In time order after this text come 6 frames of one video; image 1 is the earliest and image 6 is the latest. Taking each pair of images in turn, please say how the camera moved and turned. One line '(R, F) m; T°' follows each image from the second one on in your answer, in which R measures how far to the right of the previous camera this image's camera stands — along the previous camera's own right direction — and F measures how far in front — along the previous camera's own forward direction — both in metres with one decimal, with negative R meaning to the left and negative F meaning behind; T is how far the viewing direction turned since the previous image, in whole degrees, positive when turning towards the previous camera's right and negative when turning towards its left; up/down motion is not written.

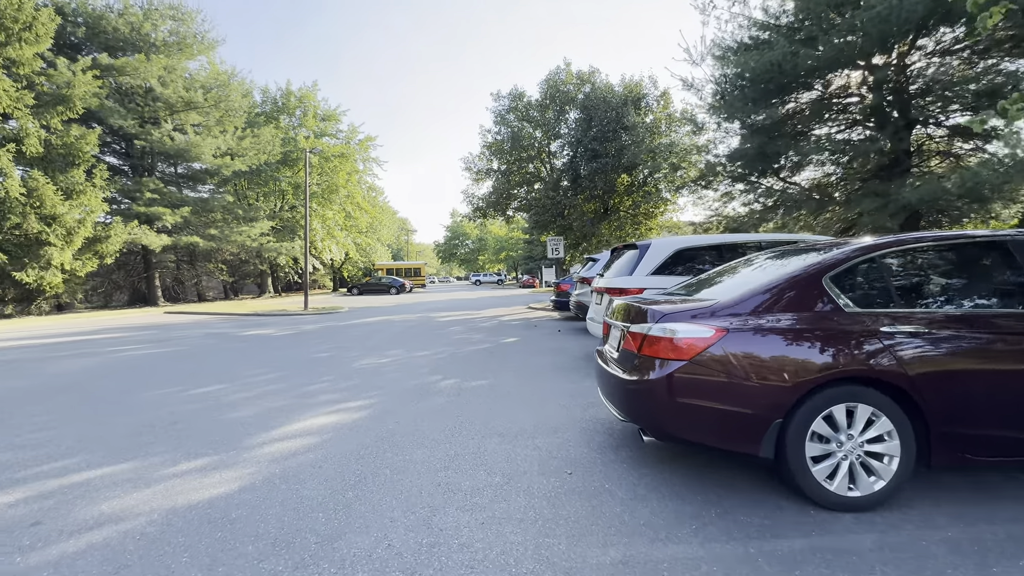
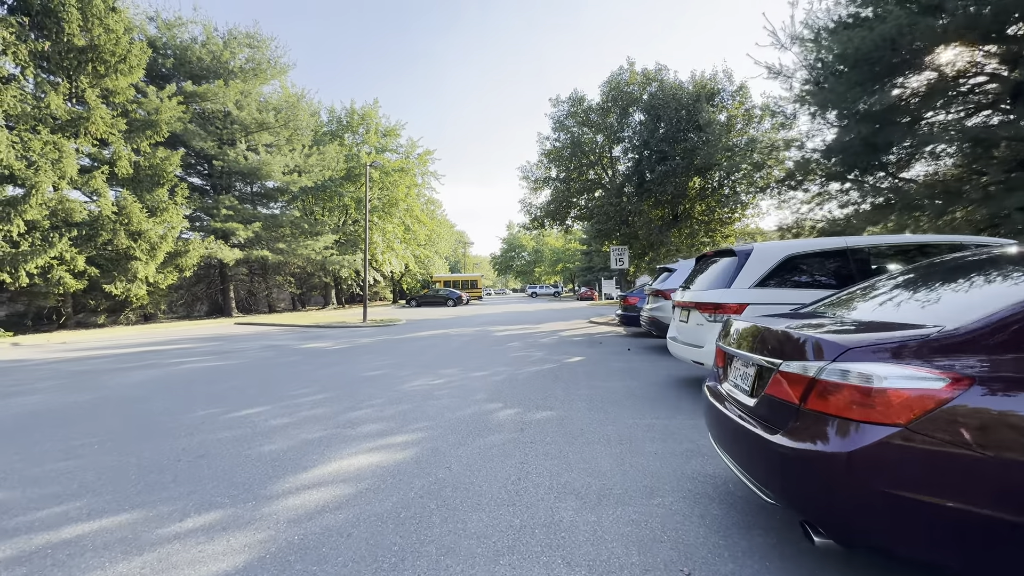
(-0.2, +0.8) m; -7°
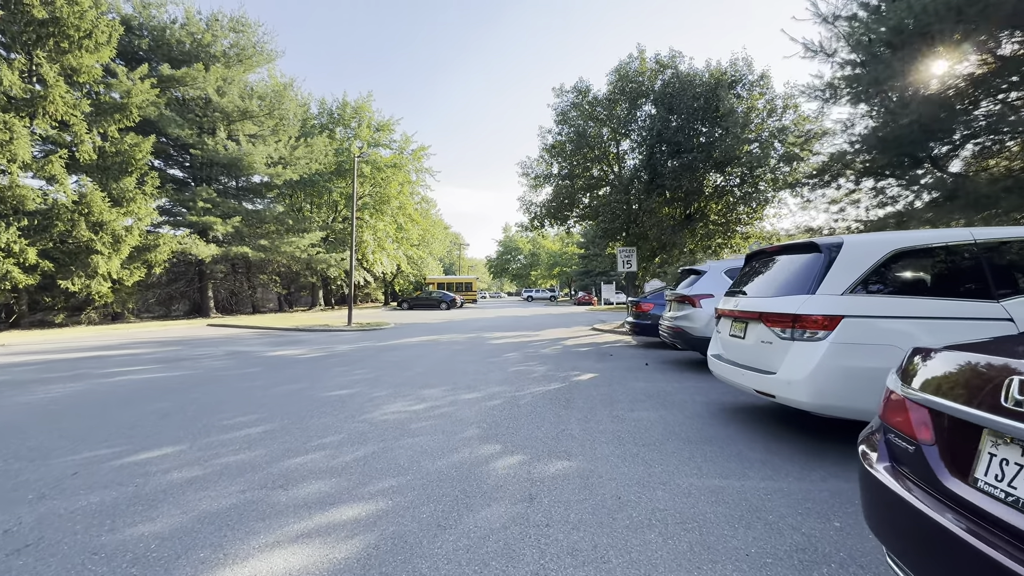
(-0.1, +1.3) m; +1°
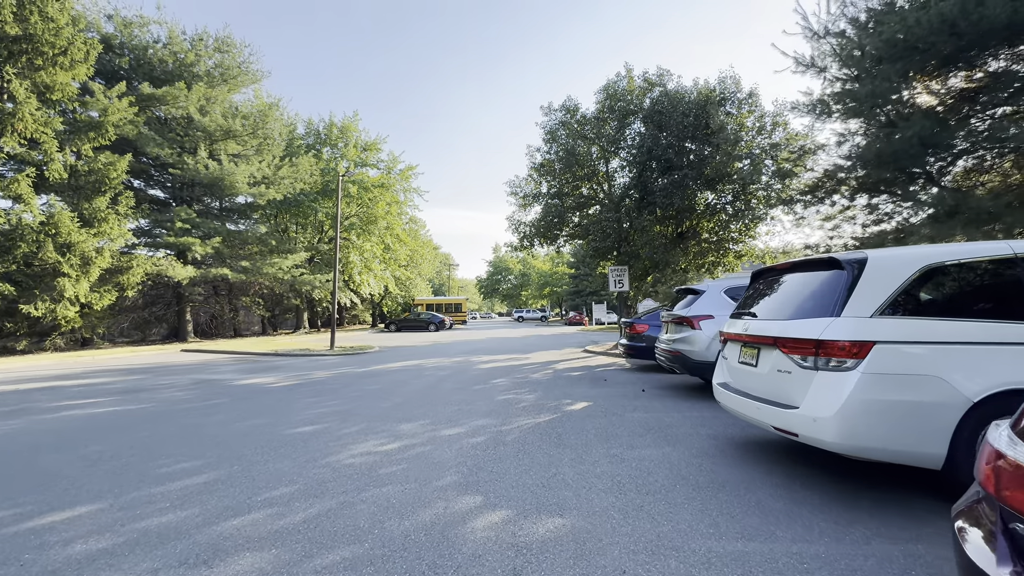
(+0.1, +0.5) m; +1°
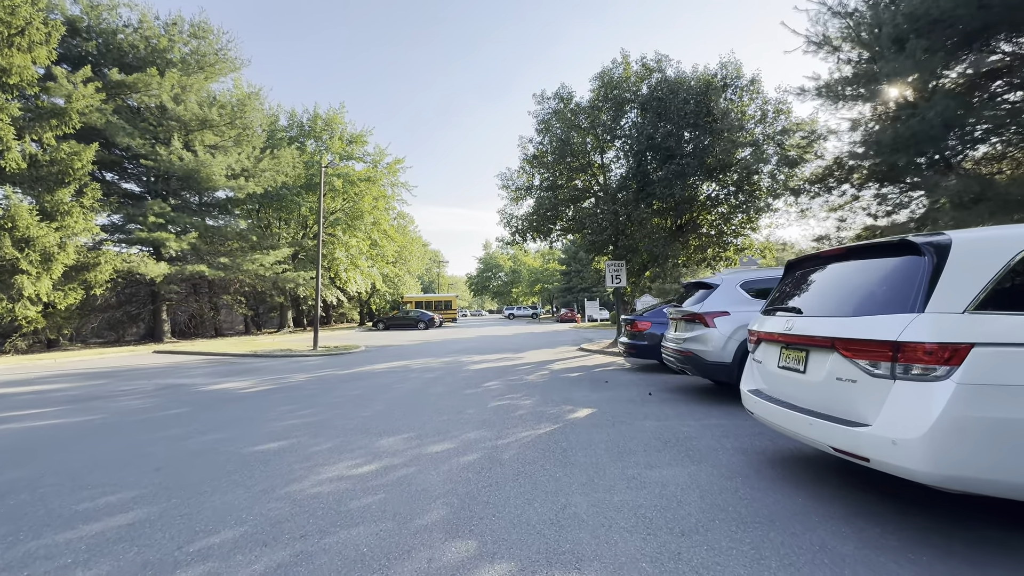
(-0.1, +0.6) m; +1°
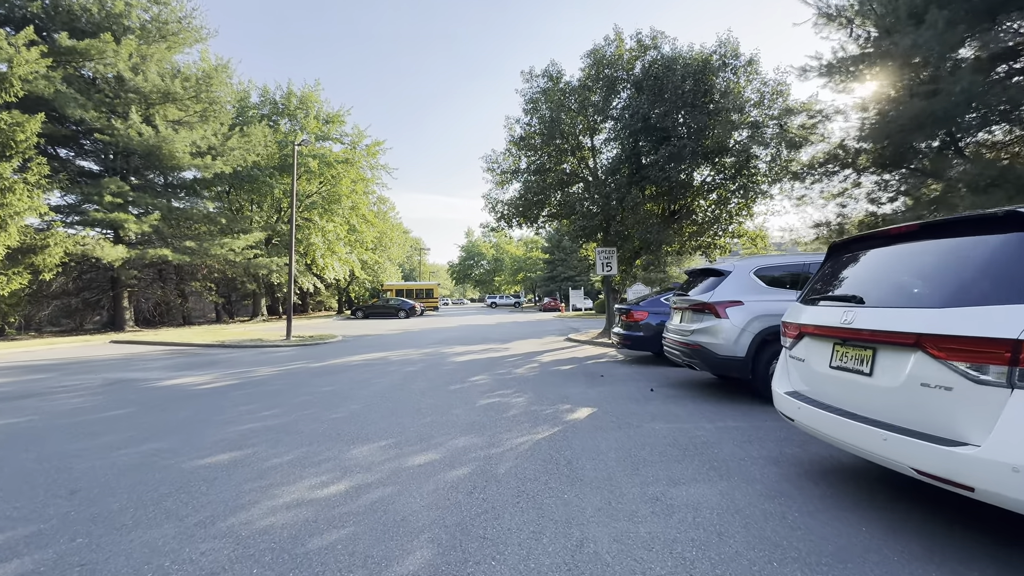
(-0.1, +0.6) m; +2°
